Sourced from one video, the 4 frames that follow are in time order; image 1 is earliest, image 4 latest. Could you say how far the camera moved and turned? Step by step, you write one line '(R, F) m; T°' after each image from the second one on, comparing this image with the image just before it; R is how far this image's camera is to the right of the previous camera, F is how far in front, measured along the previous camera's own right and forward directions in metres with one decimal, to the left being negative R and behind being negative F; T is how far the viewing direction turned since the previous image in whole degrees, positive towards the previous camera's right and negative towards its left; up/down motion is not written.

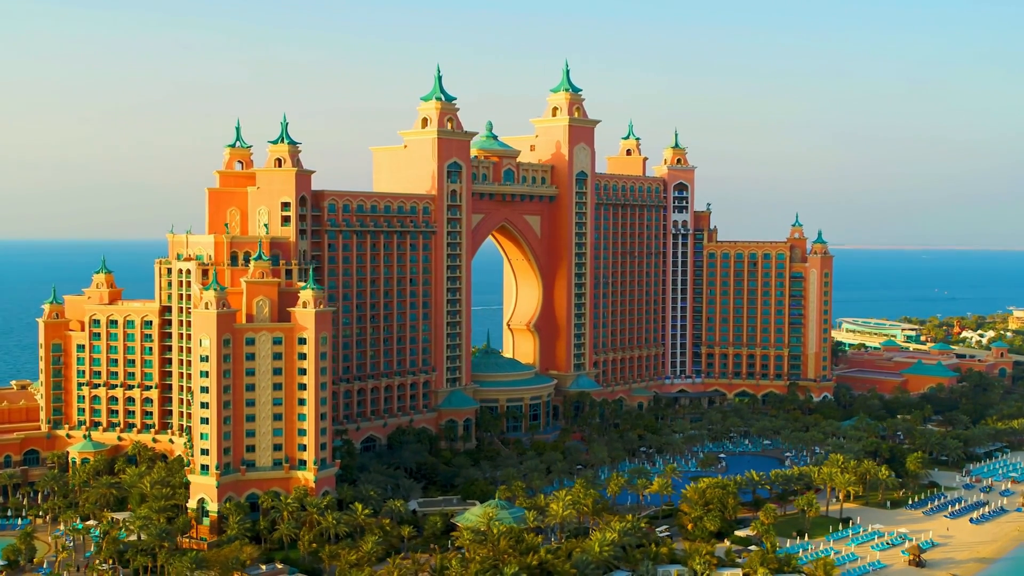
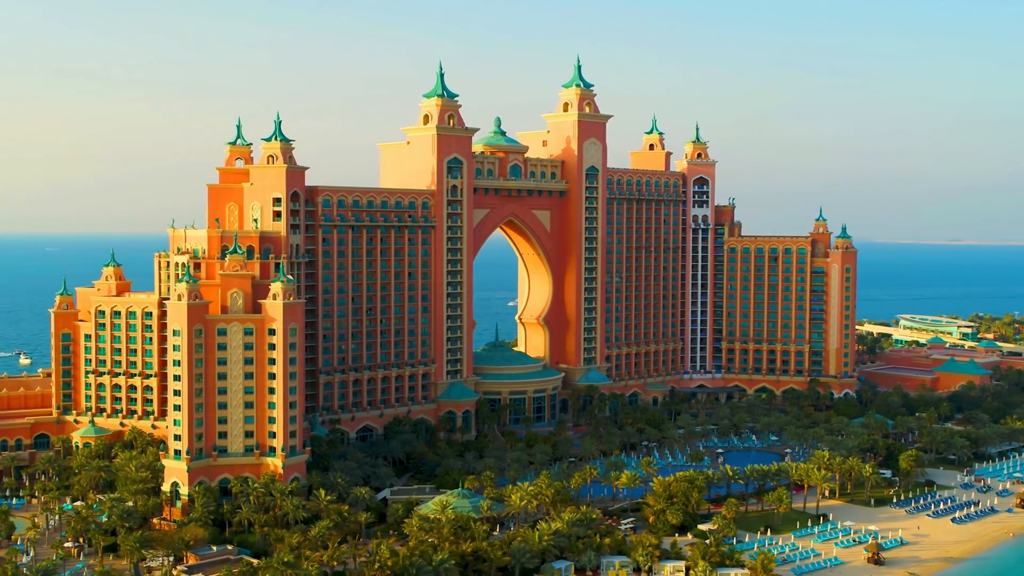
(+11.6, -1.1) m; -5°
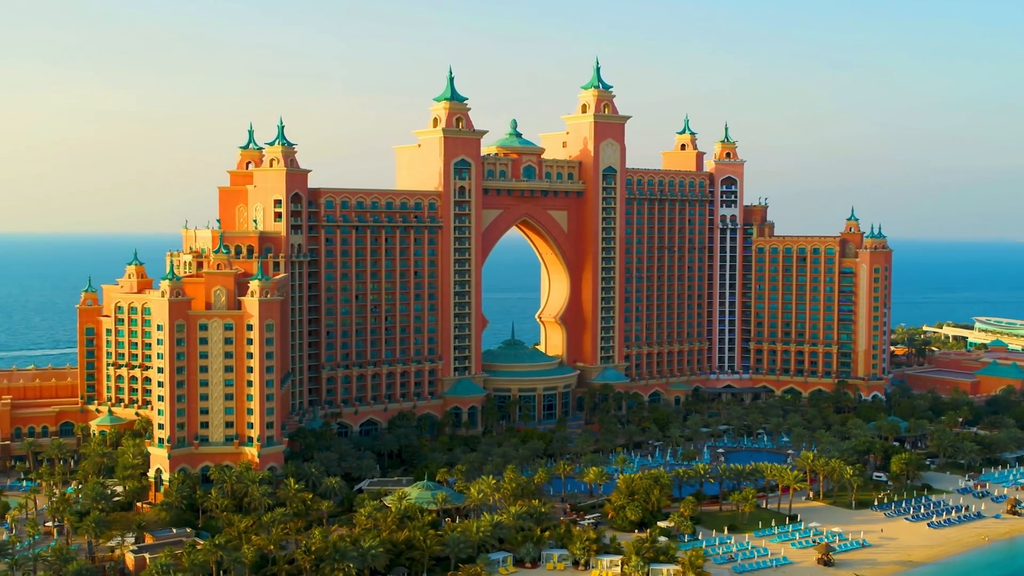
(+14.0, -1.7) m; -6°
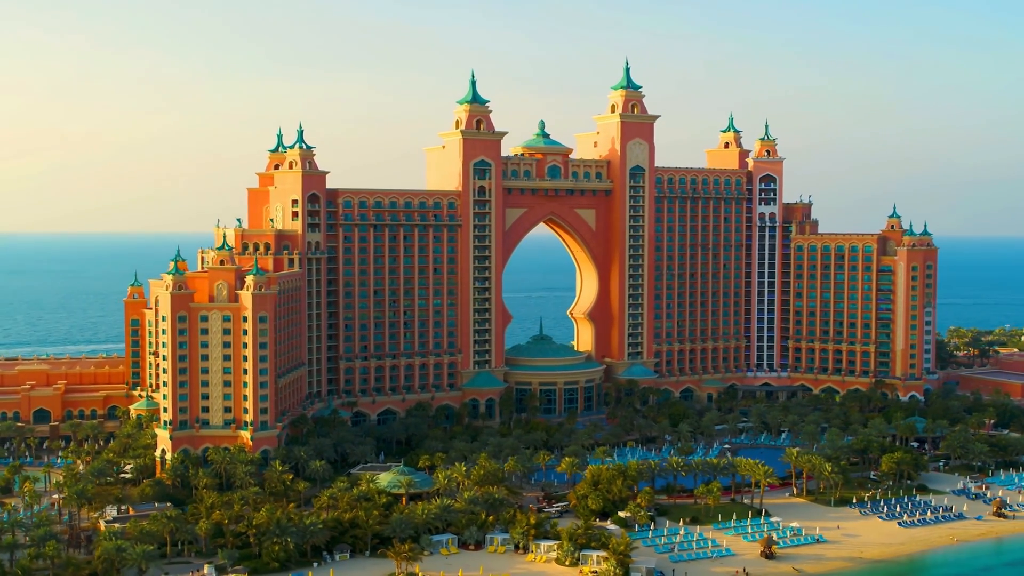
(+16.8, -2.9) m; -8°
